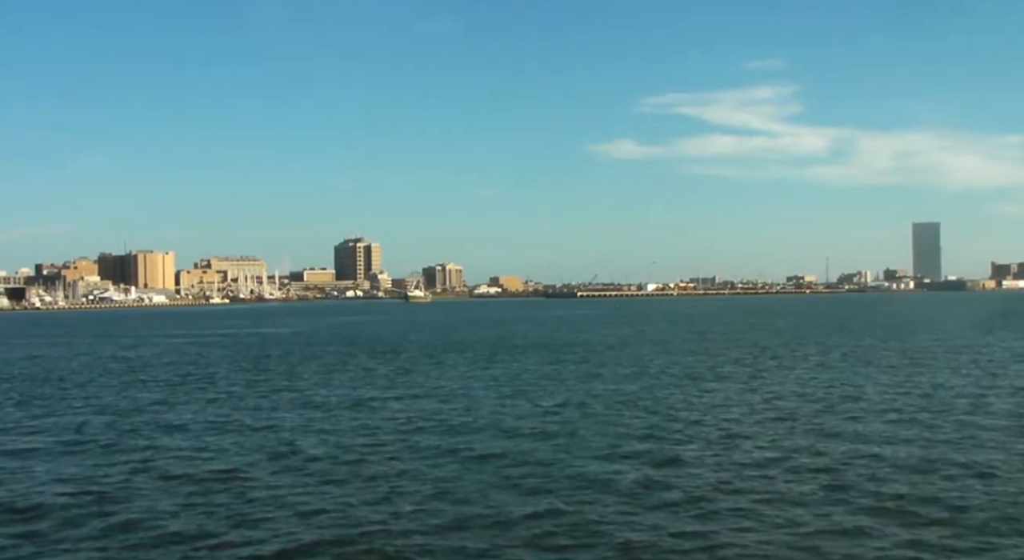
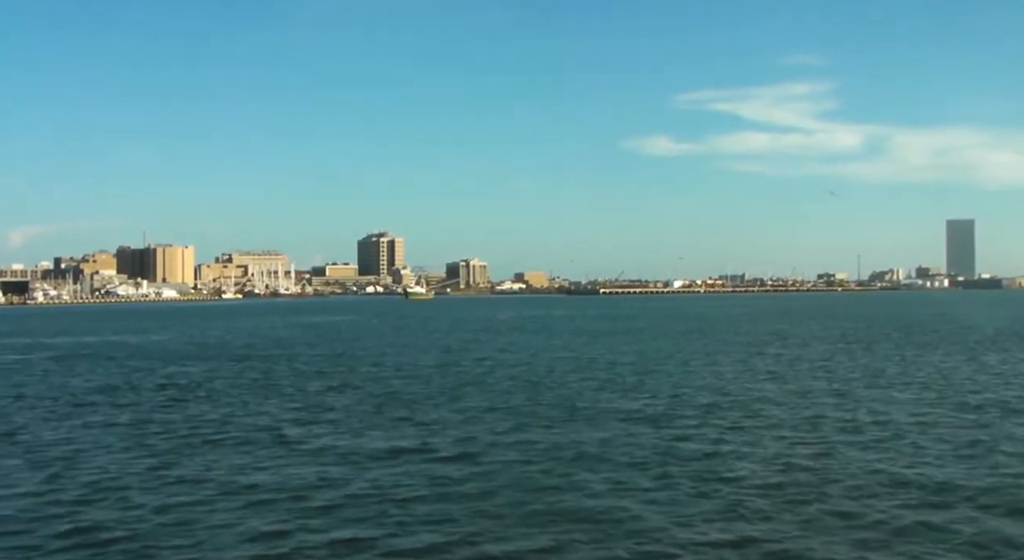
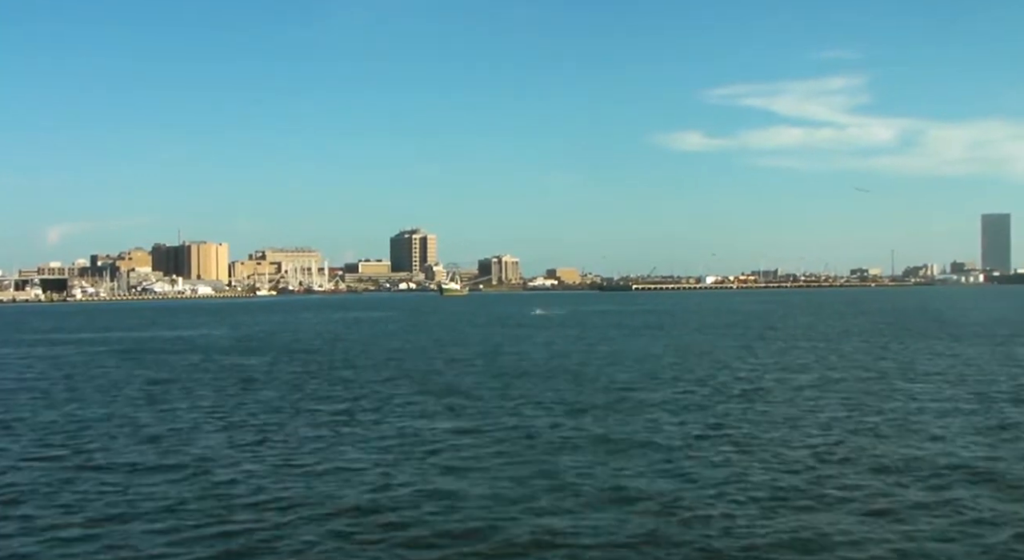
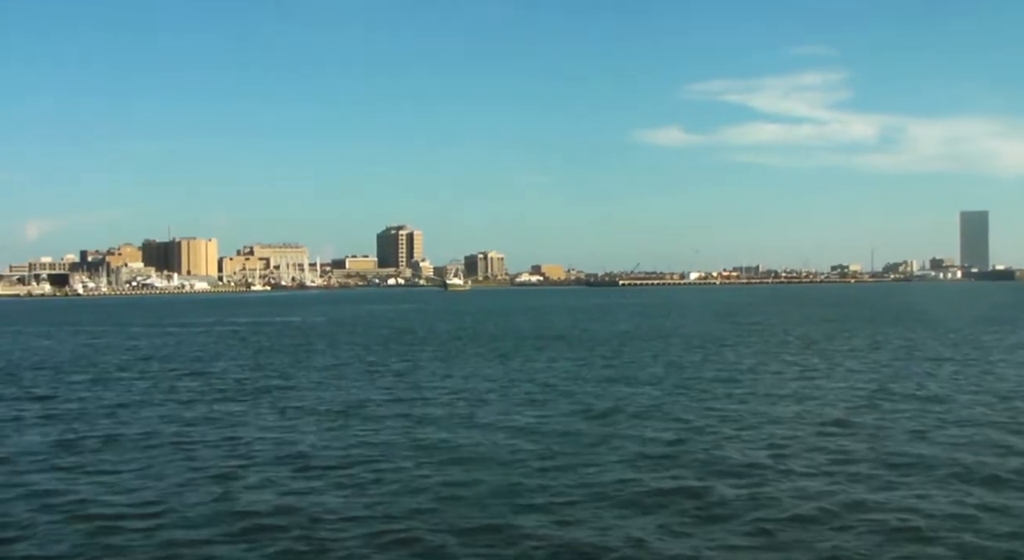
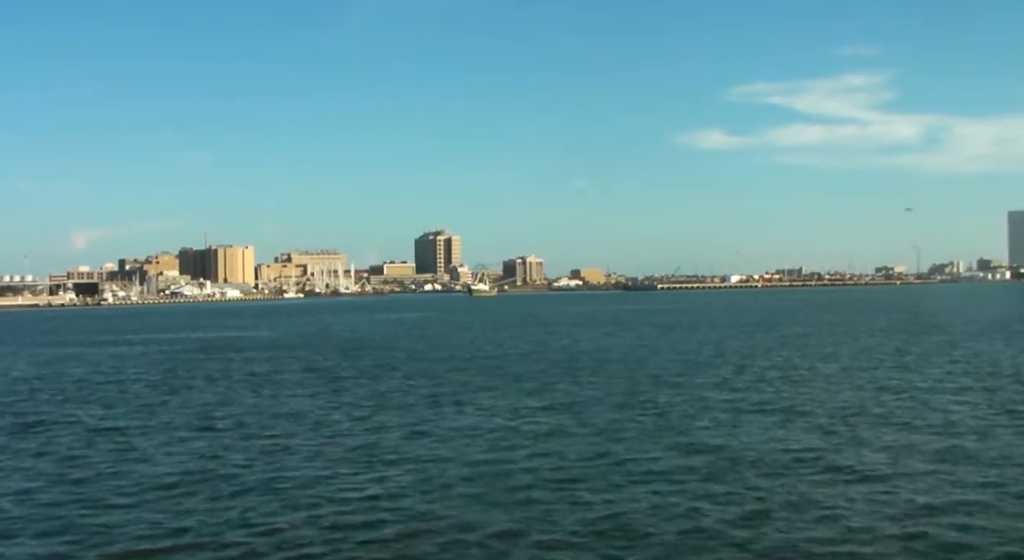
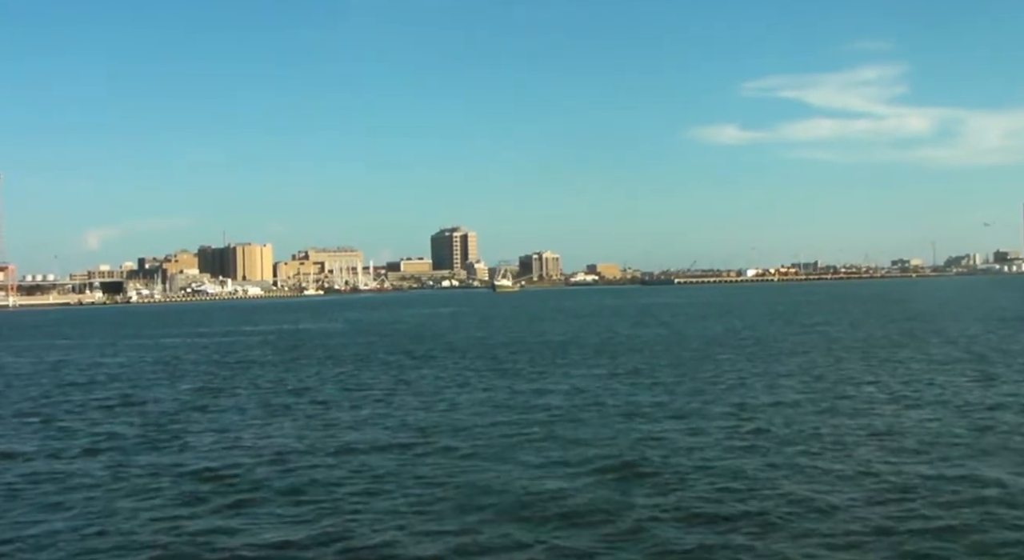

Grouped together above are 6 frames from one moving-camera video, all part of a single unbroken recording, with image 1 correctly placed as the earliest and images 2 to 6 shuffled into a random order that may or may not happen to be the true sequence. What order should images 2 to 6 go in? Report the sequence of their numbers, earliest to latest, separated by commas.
4, 6, 5, 3, 2
